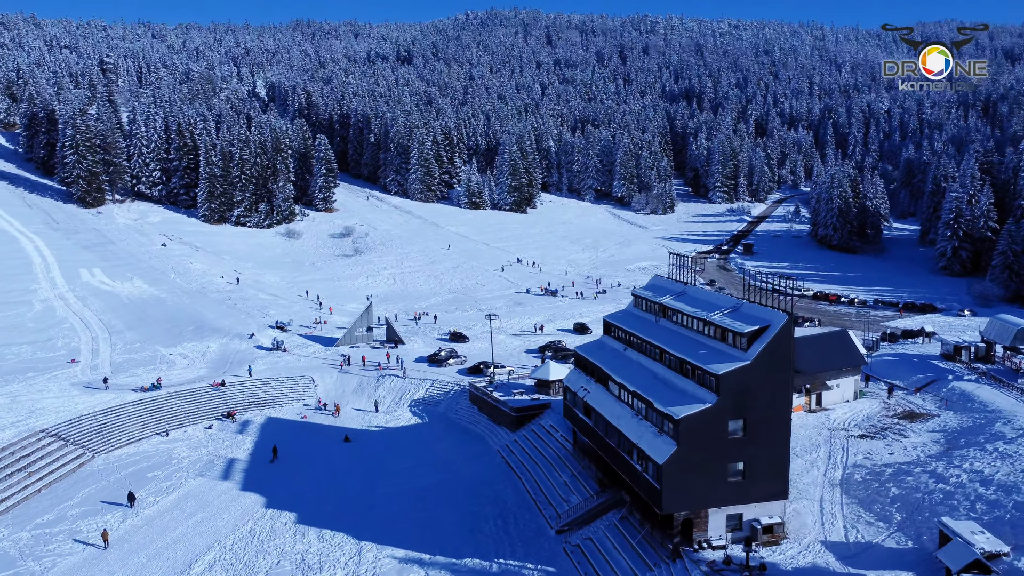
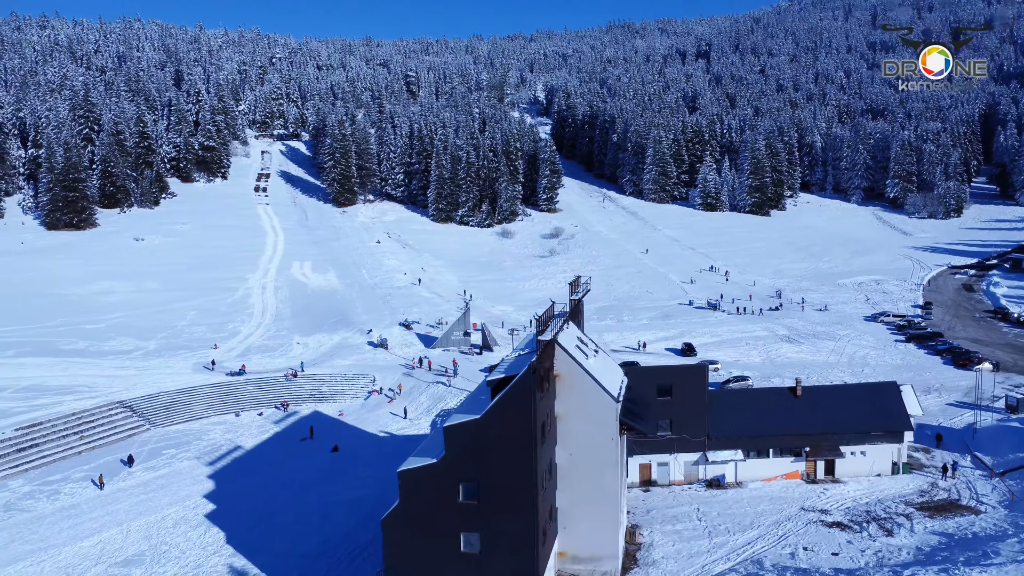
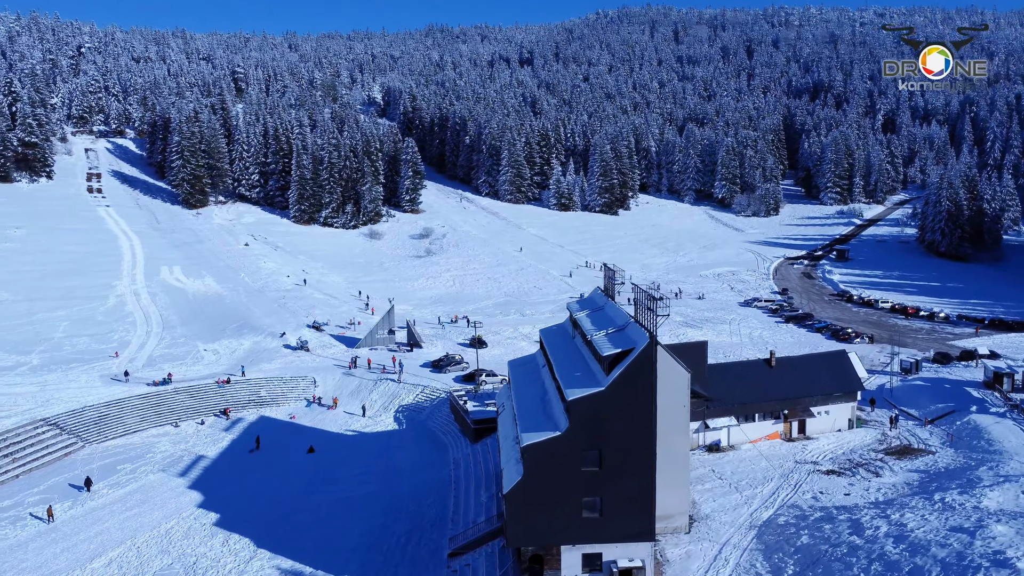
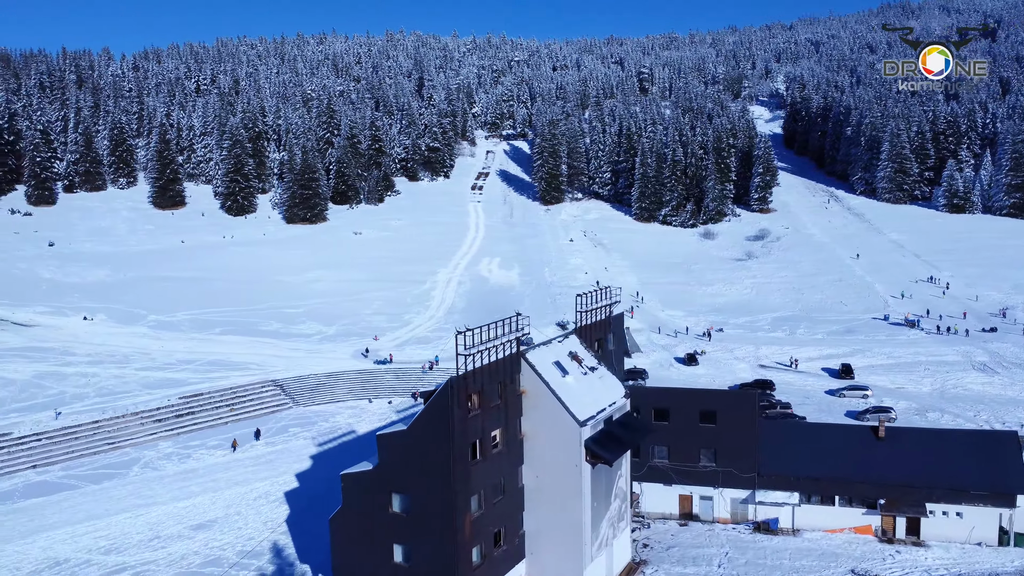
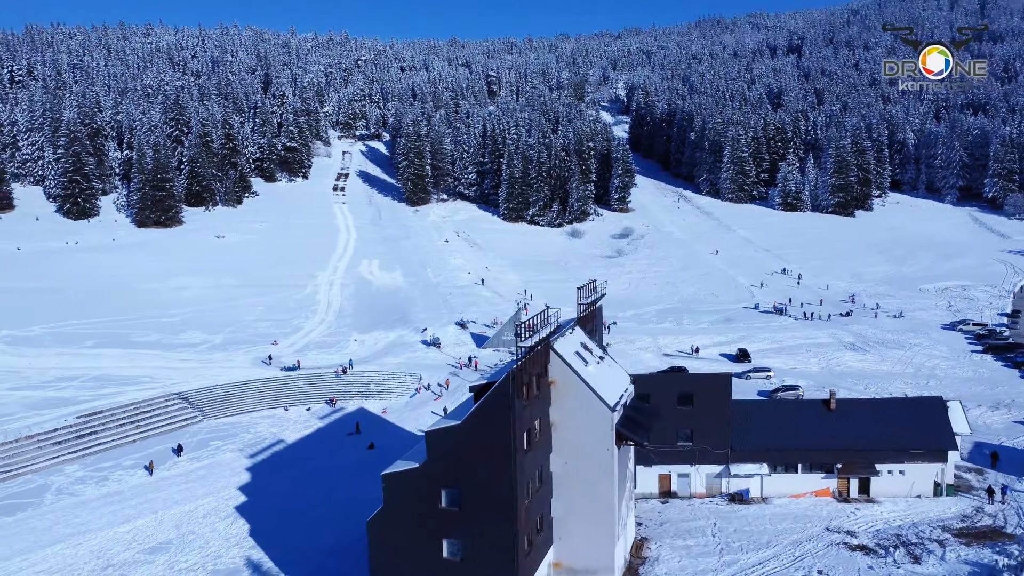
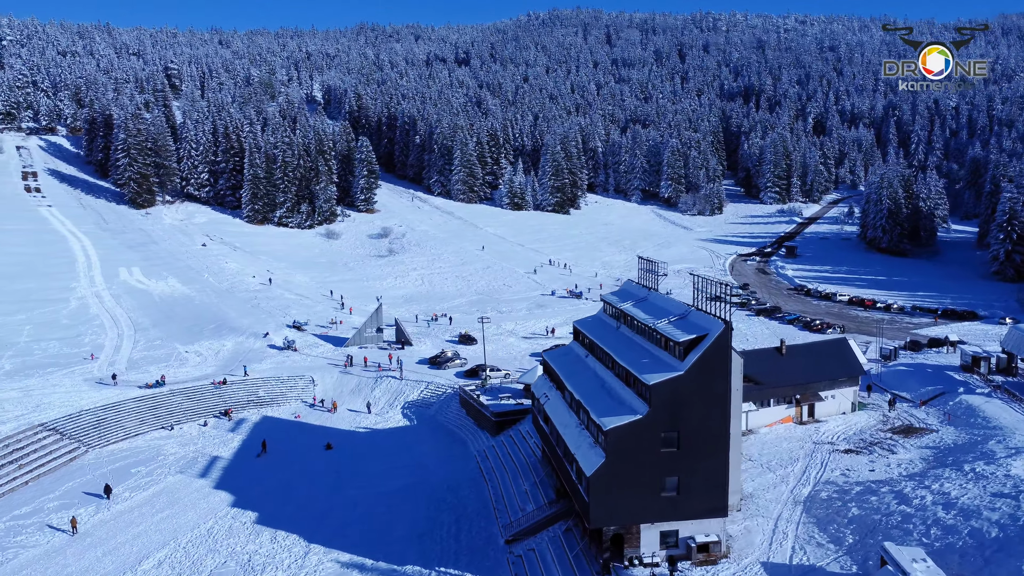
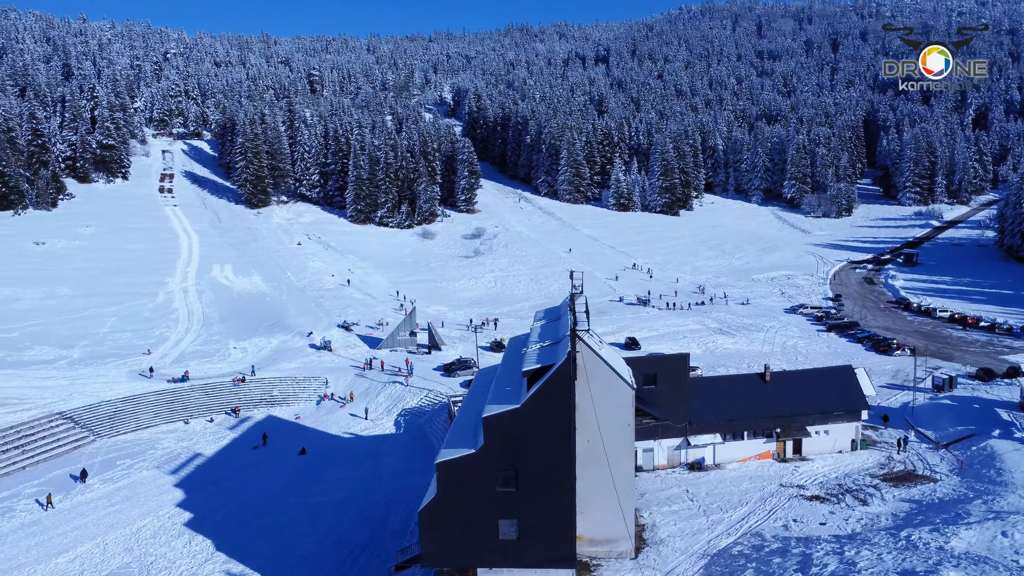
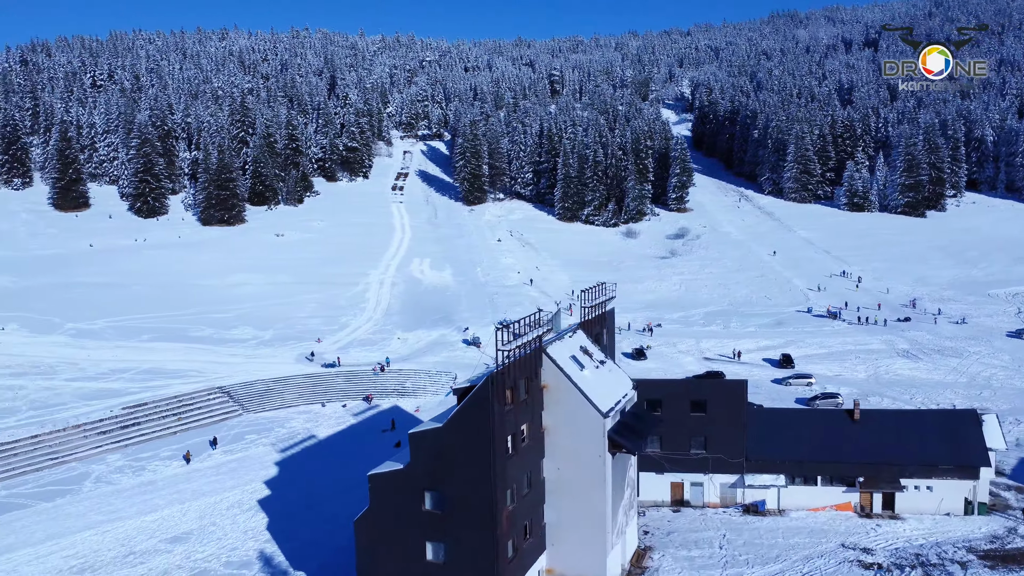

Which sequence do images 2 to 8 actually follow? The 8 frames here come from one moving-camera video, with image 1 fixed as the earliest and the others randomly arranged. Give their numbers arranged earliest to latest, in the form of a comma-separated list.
6, 3, 7, 2, 5, 8, 4
